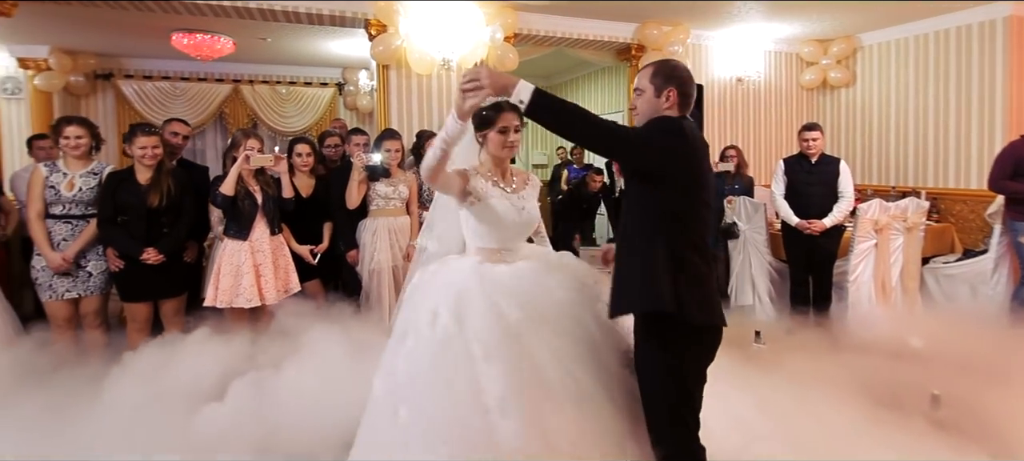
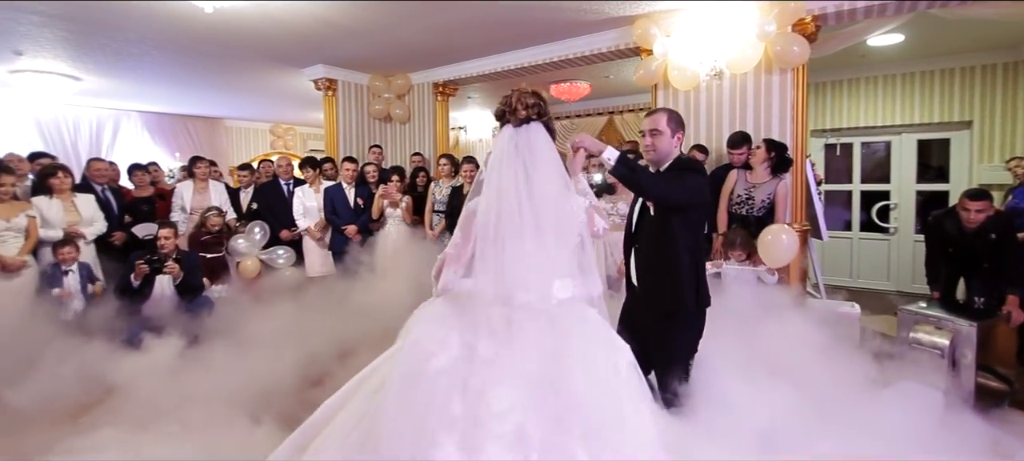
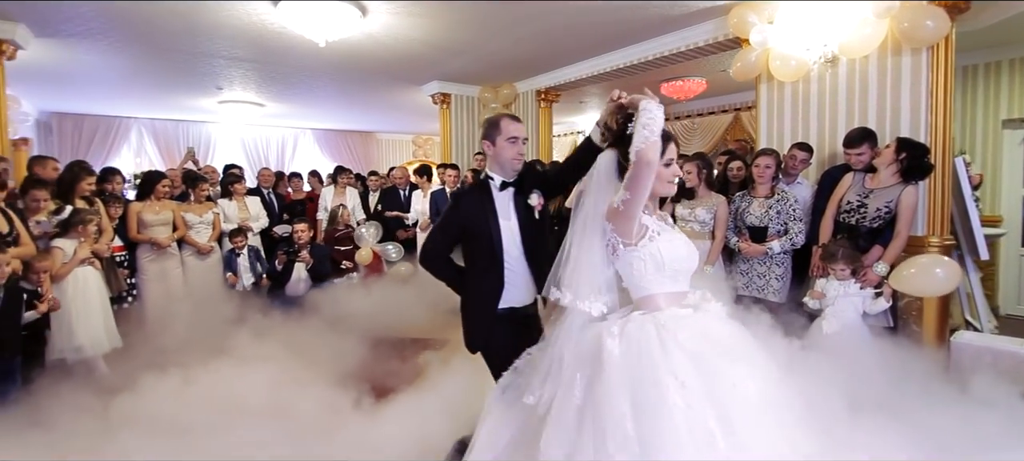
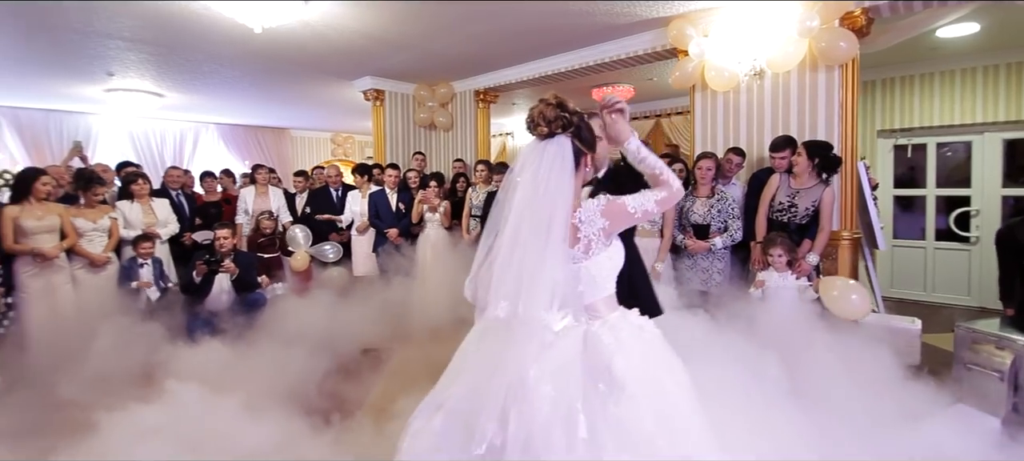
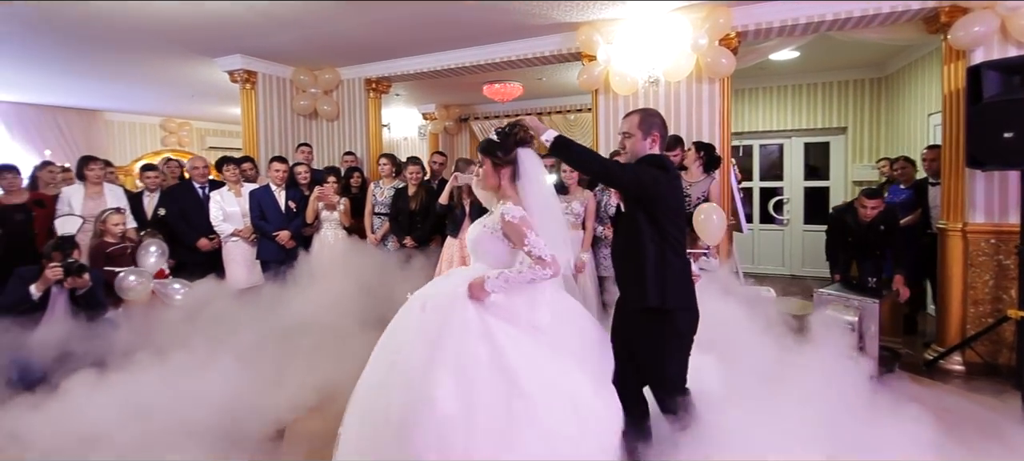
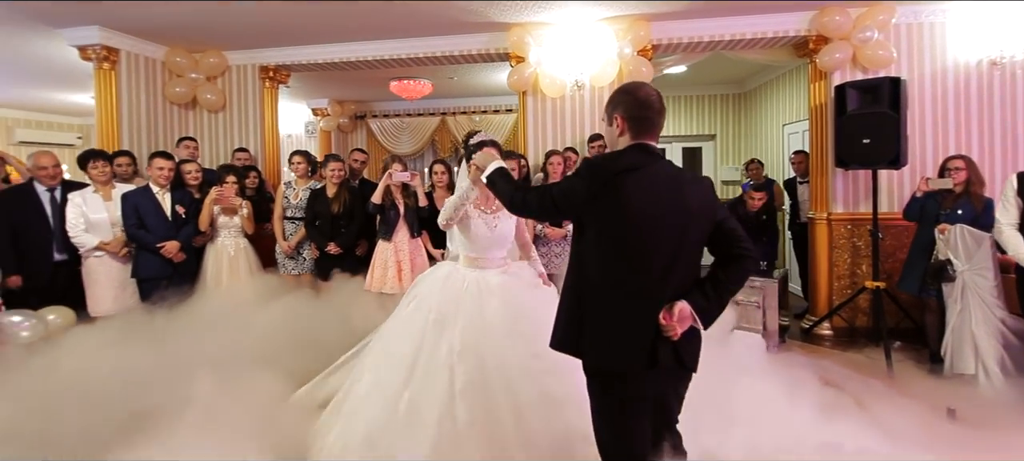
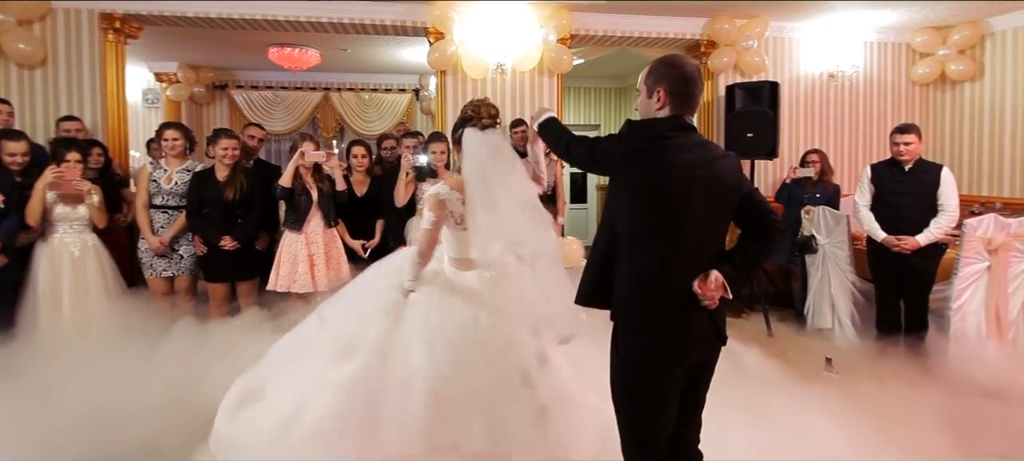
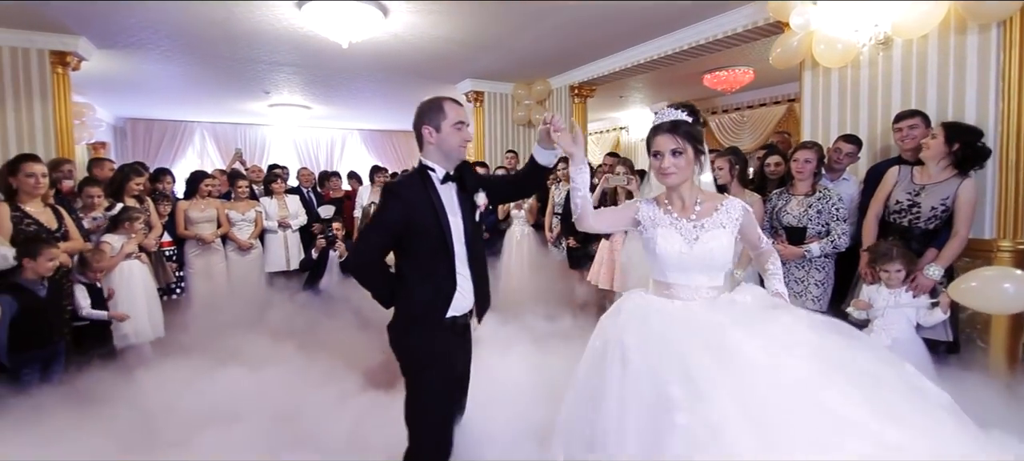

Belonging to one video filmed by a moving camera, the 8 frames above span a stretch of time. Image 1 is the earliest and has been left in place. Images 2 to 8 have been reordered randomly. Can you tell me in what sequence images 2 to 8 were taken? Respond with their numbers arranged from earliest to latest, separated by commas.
7, 6, 5, 2, 4, 3, 8
